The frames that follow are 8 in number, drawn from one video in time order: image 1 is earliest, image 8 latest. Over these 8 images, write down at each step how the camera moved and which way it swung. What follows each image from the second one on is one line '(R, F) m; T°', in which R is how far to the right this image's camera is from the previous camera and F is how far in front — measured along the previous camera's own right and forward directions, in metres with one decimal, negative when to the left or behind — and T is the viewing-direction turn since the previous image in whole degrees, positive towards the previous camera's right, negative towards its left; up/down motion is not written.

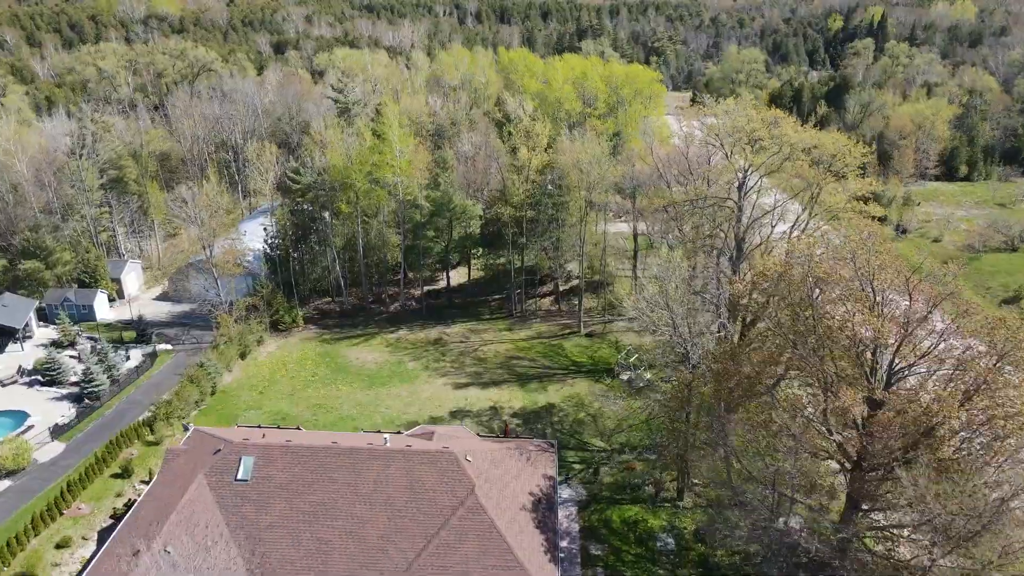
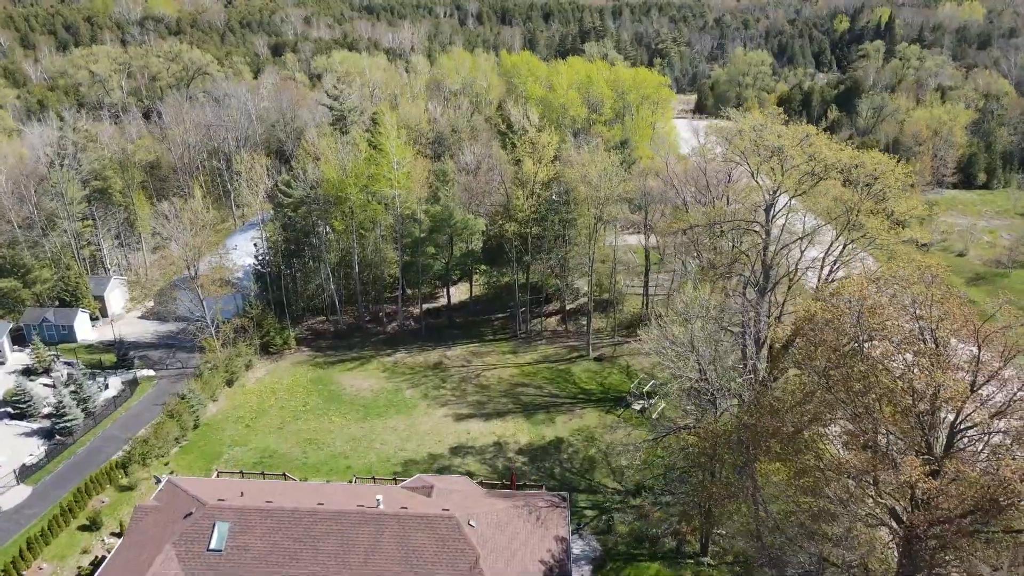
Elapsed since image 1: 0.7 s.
(-0.1, +2.1) m; 0°
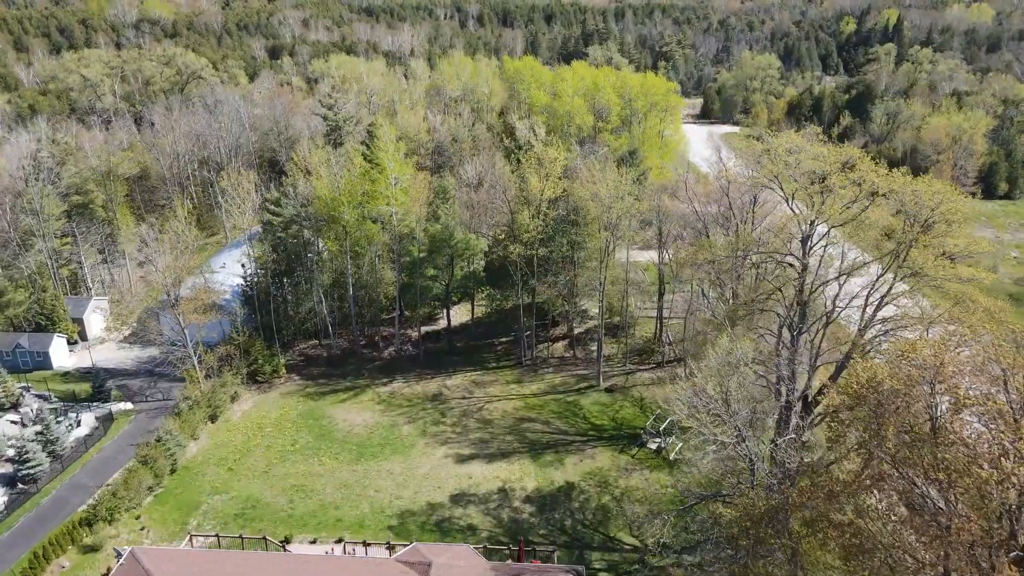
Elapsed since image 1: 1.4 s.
(-0.1, +2.3) m; 0°
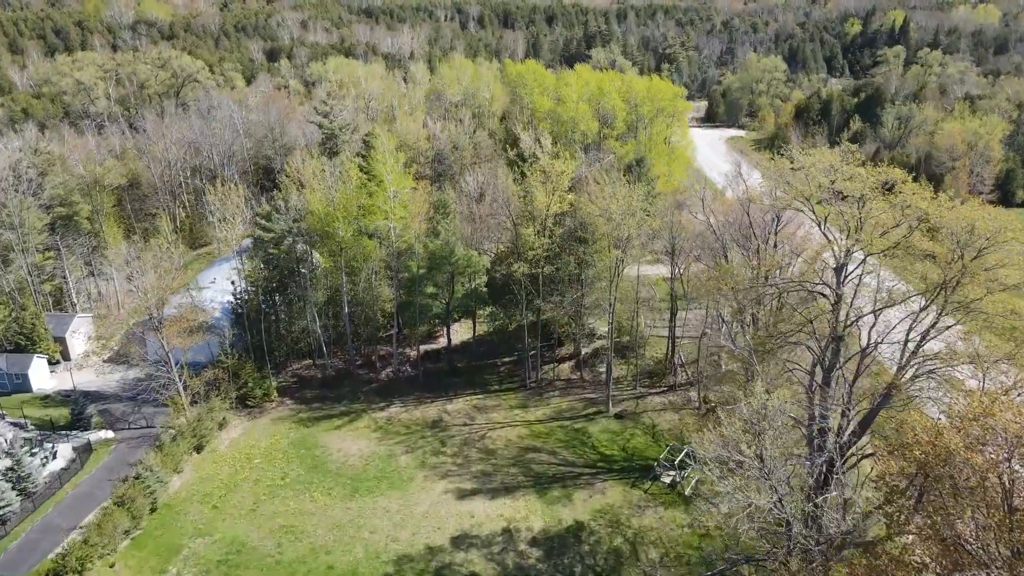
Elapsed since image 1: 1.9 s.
(-0.1, +1.8) m; 0°
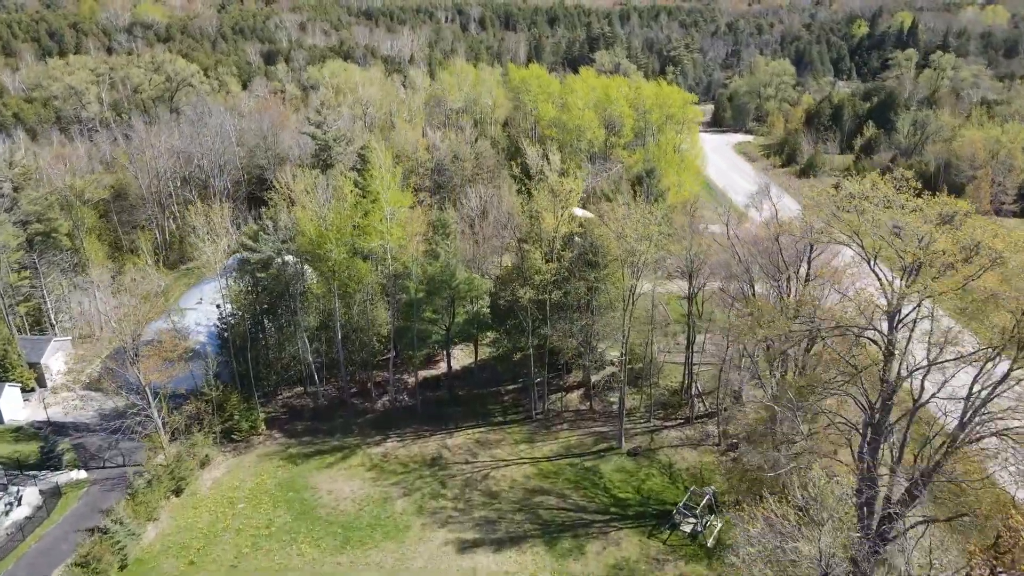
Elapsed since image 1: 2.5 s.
(-0.1, +2.2) m; 0°
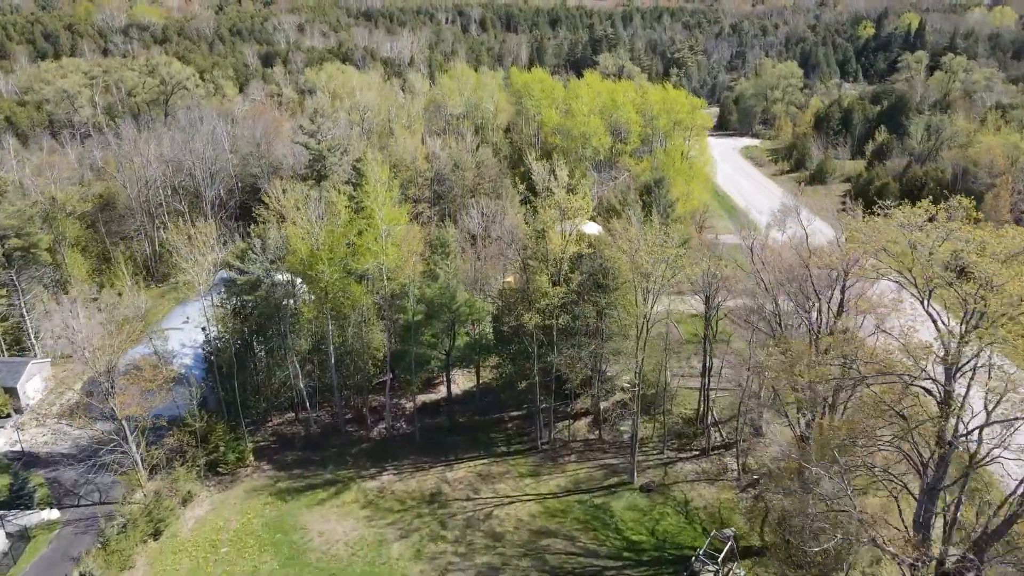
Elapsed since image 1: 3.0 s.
(-0.1, +1.9) m; 0°
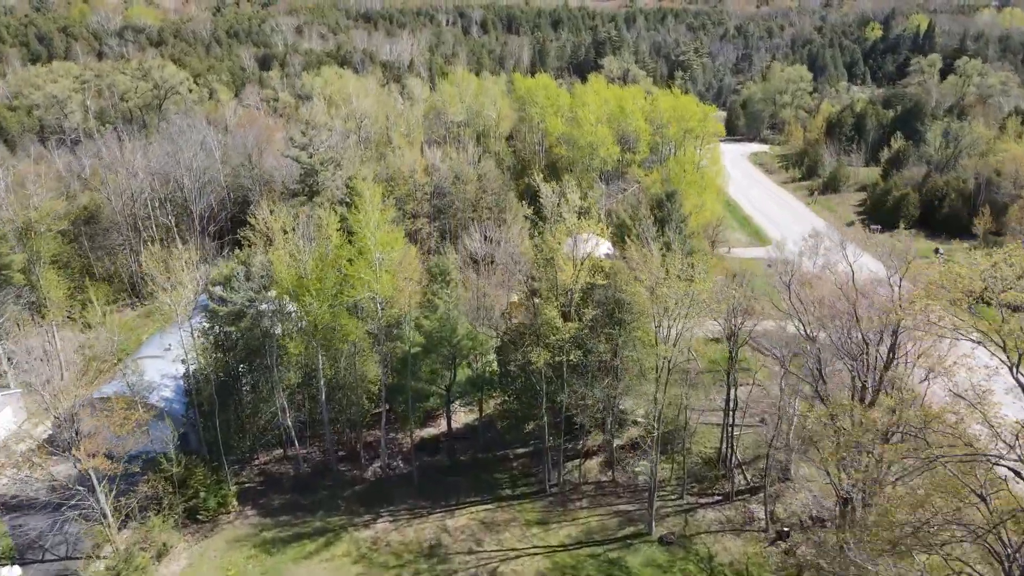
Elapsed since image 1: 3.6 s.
(-0.1, +2.3) m; 0°
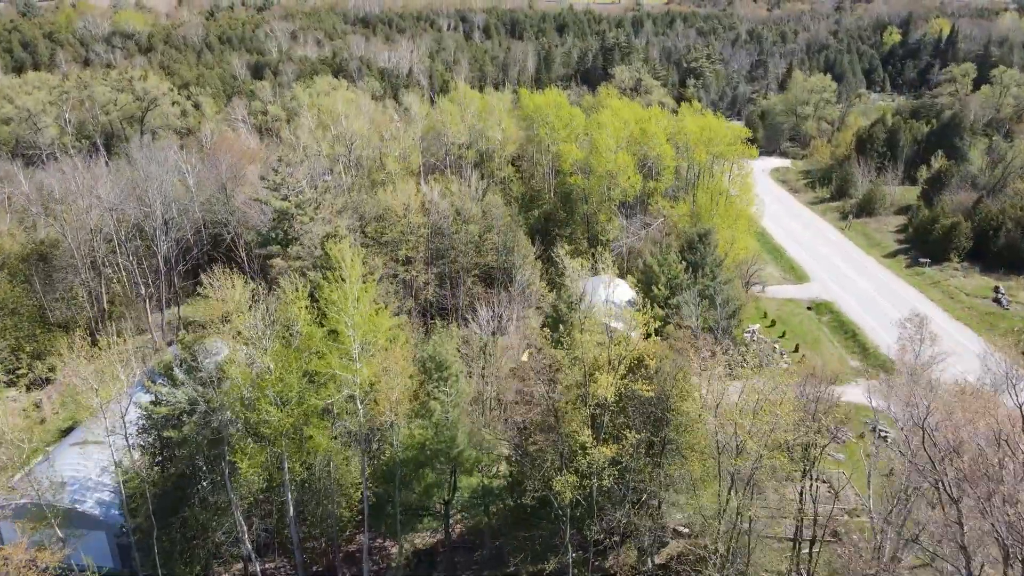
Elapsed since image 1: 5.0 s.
(-0.3, +5.3) m; 0°
